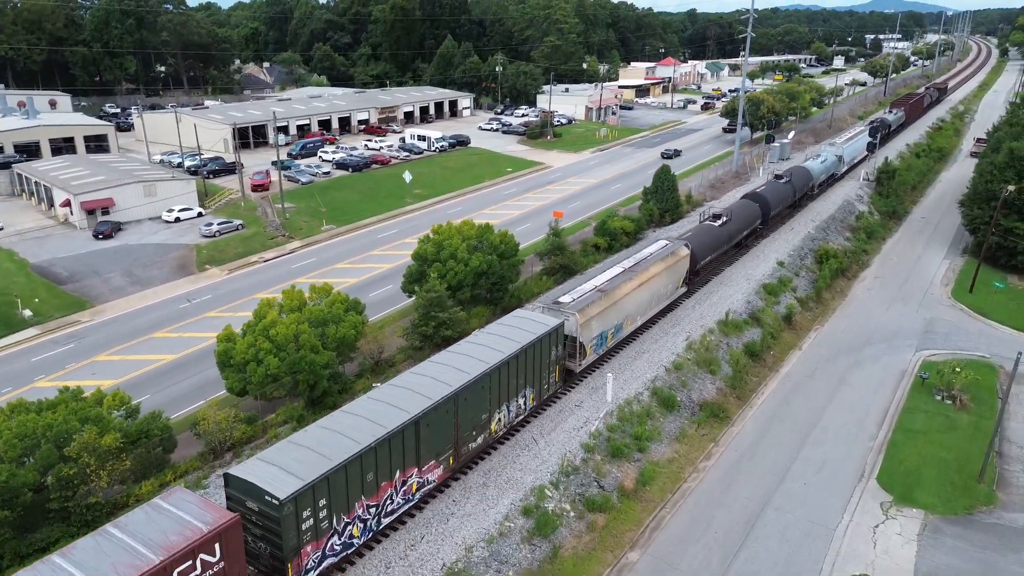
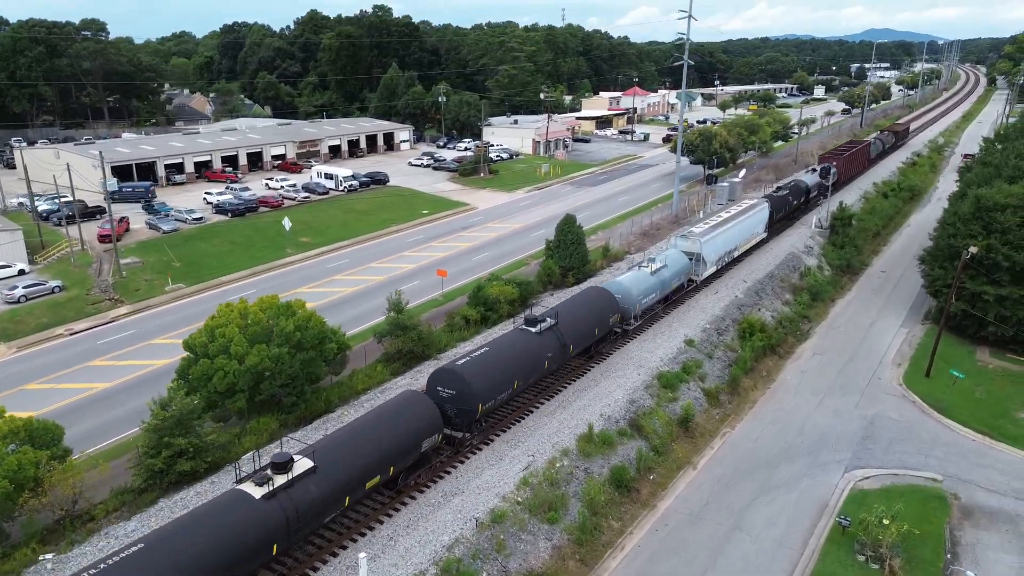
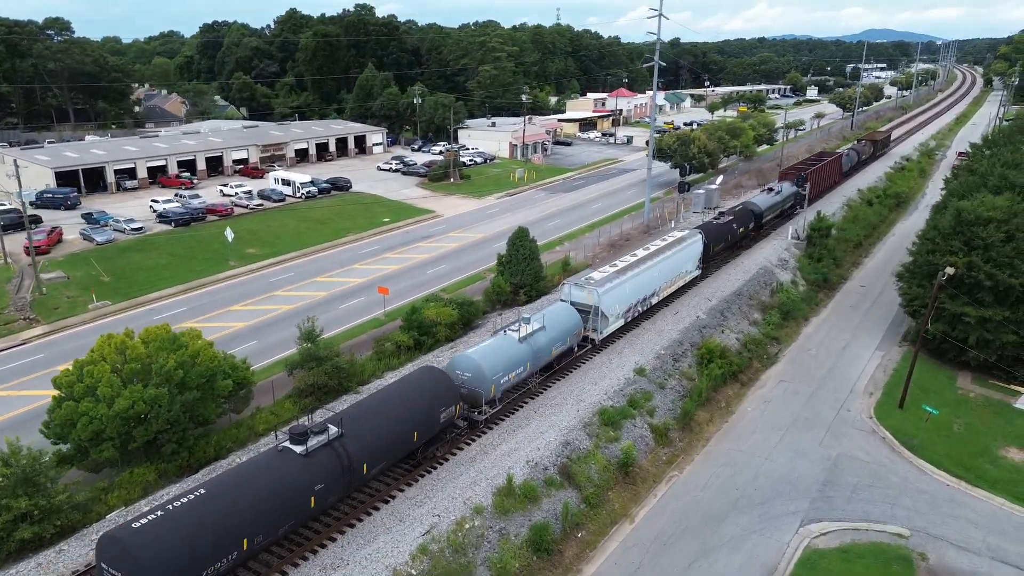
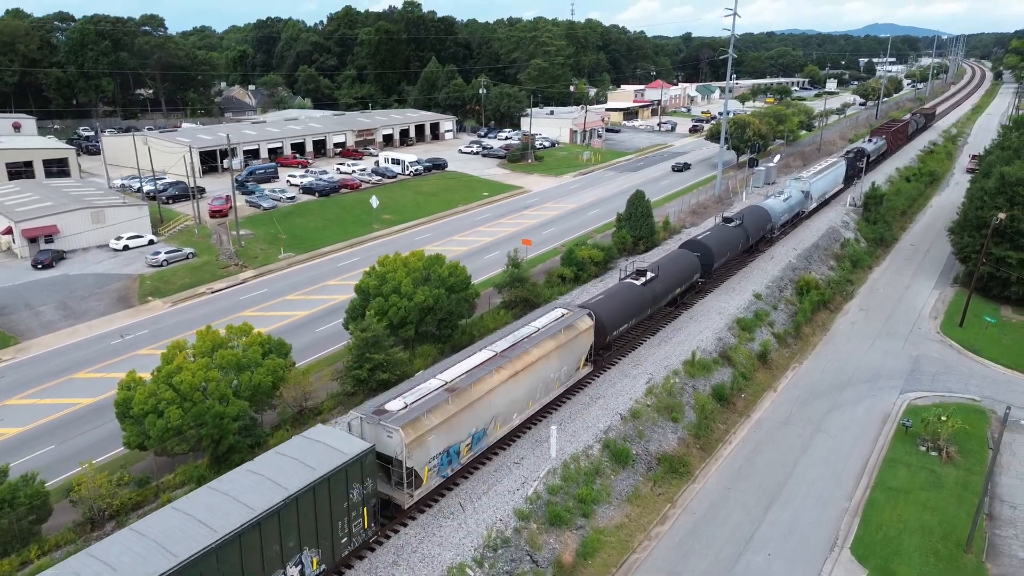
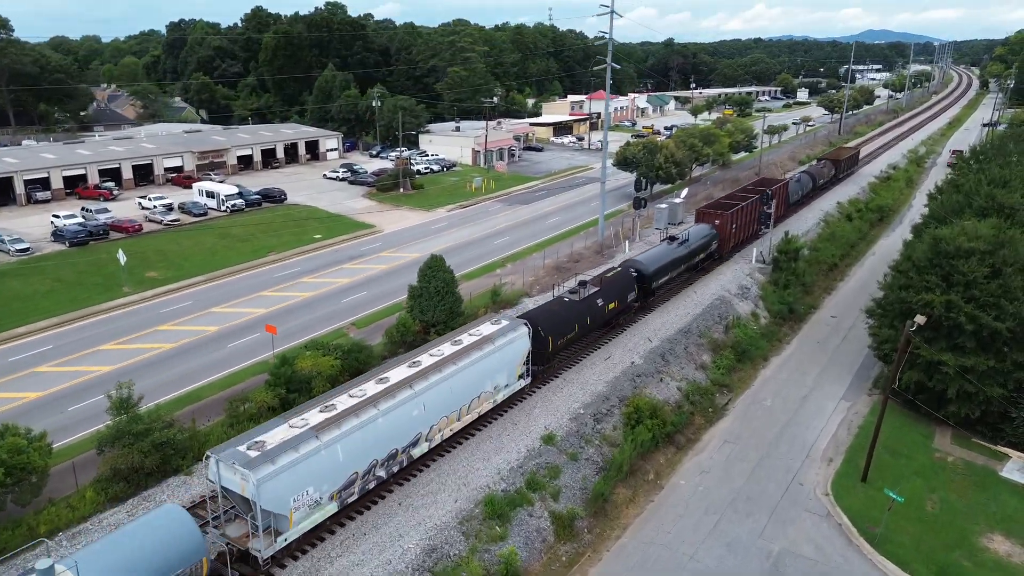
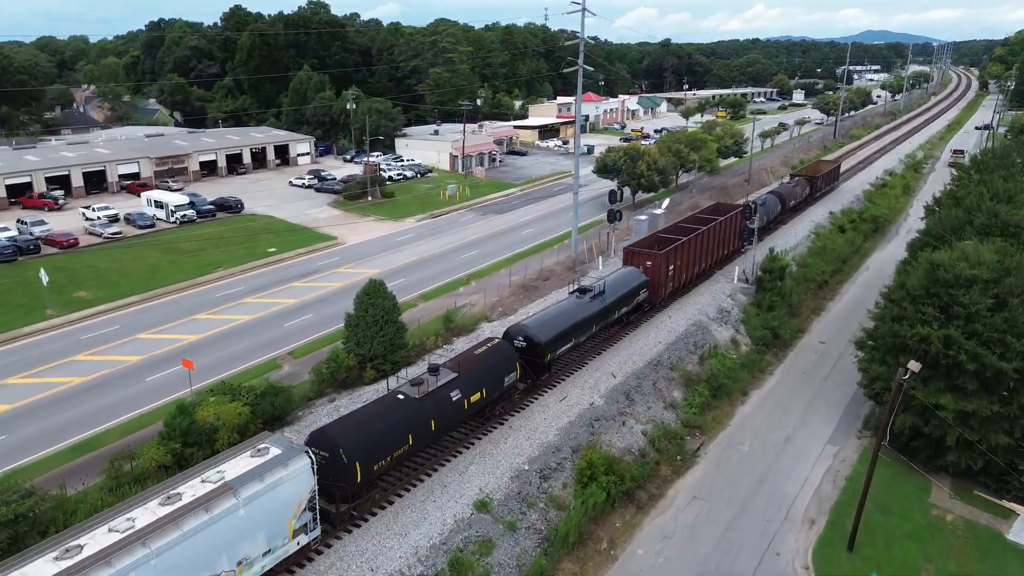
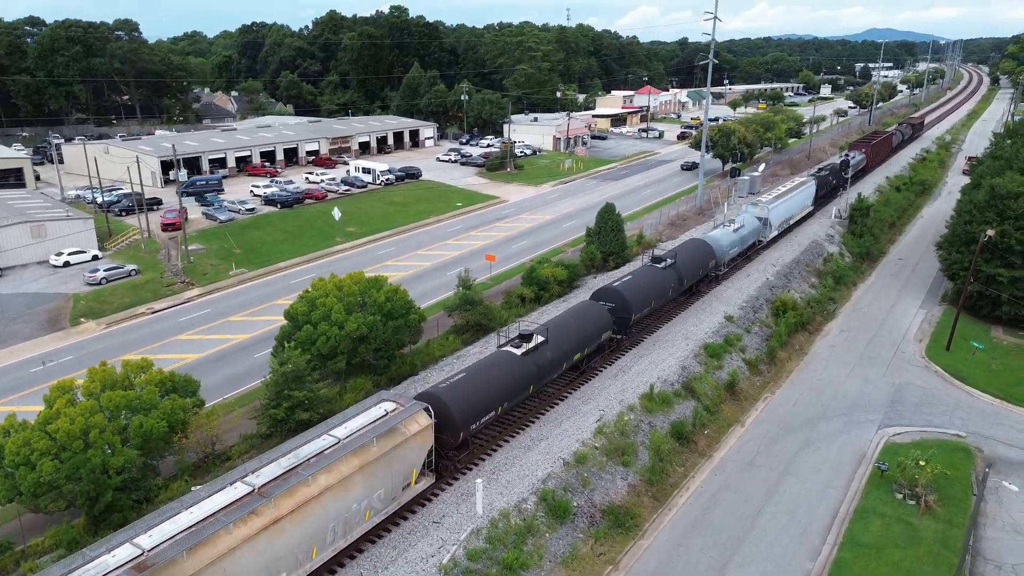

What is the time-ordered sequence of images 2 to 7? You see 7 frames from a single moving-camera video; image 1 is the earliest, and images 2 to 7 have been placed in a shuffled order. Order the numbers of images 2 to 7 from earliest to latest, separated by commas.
4, 7, 2, 3, 5, 6
